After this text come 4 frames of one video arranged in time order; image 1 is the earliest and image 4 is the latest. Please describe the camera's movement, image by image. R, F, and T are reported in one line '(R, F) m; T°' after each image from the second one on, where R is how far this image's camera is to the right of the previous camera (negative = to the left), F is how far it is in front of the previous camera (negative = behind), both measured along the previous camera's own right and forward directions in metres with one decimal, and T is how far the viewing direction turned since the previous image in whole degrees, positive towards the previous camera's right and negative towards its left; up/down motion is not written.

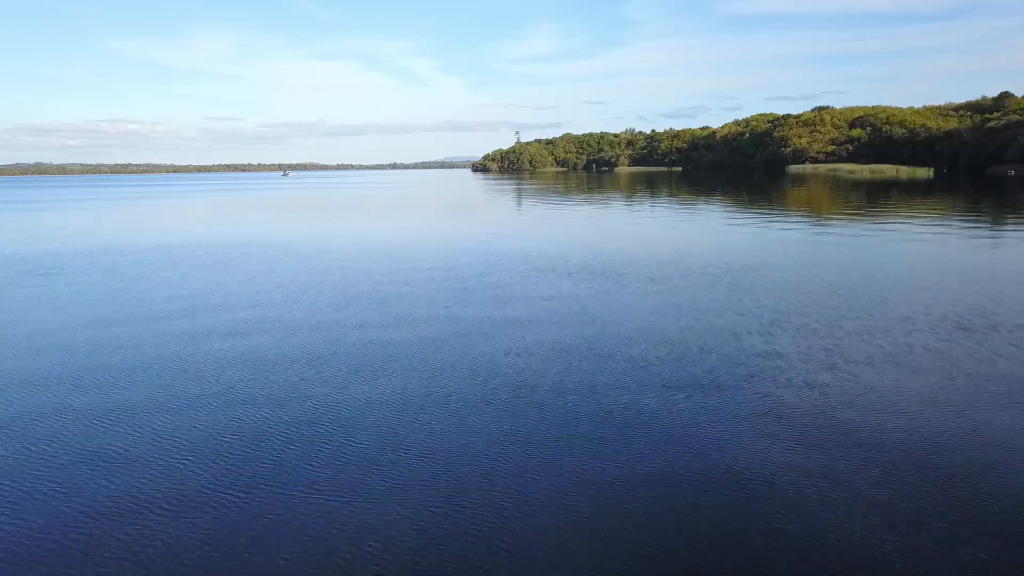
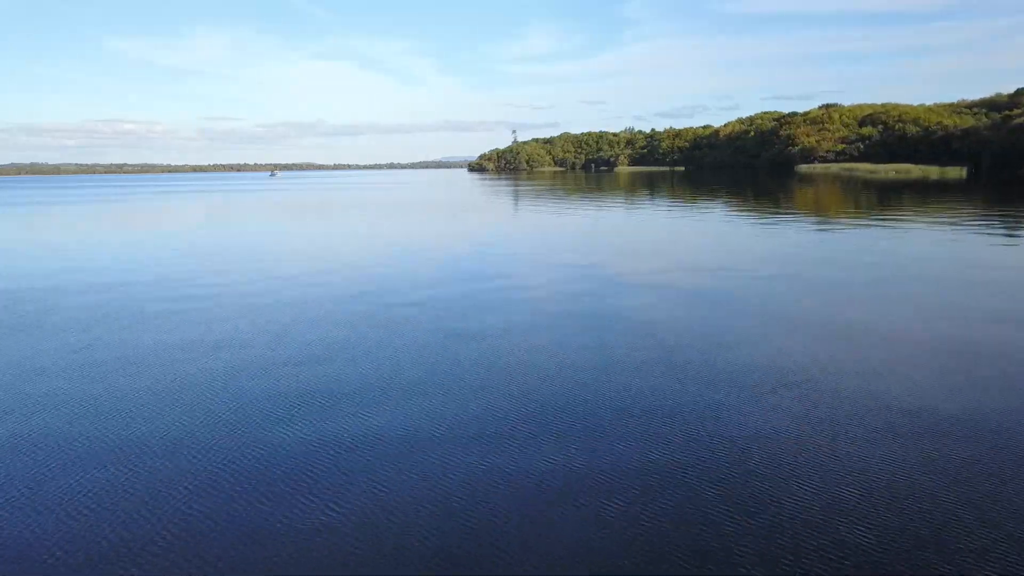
(+0.2, +1.5) m; 0°
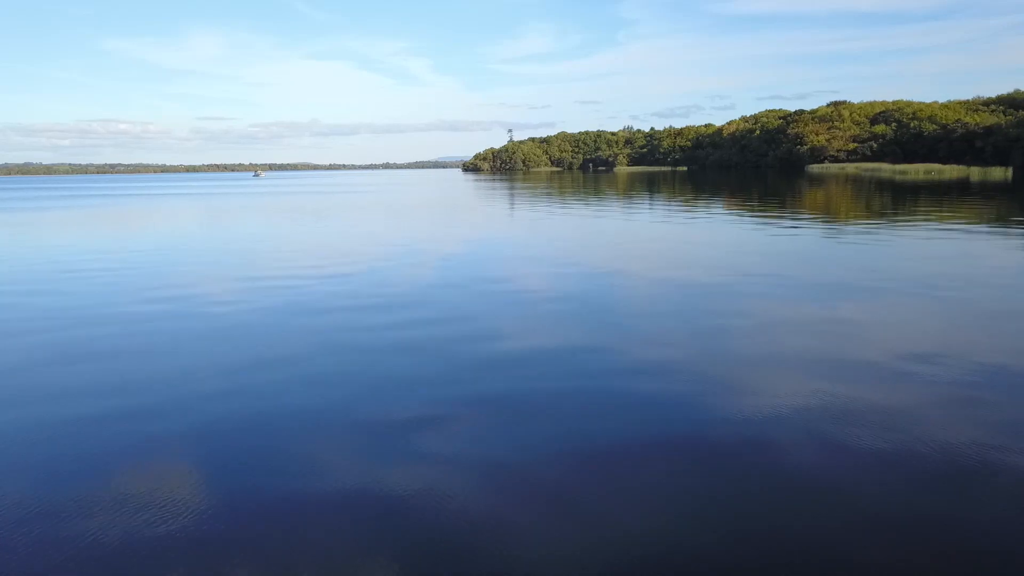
(+0.1, +1.6) m; 0°
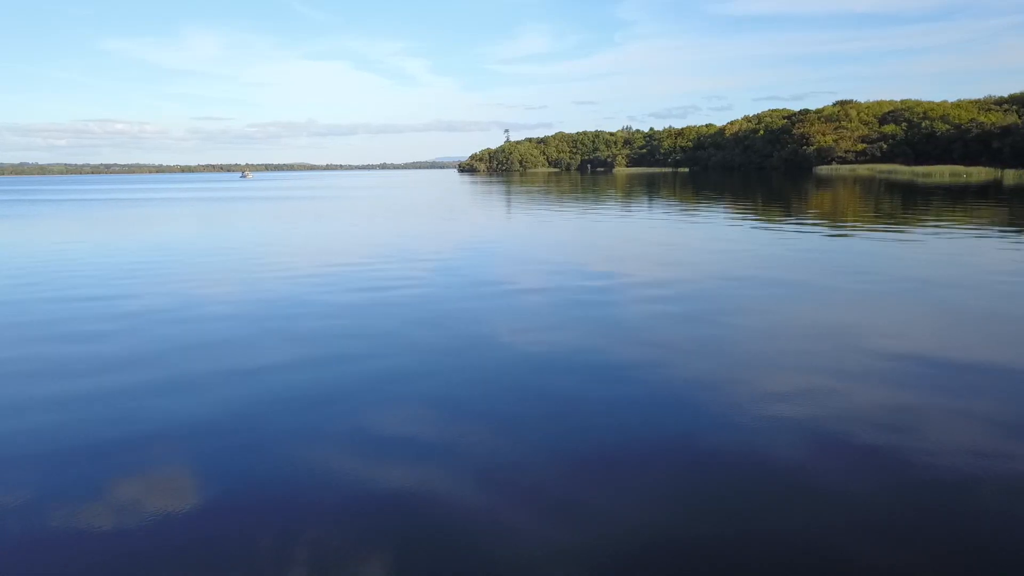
(+0.2, +1.2) m; 0°
